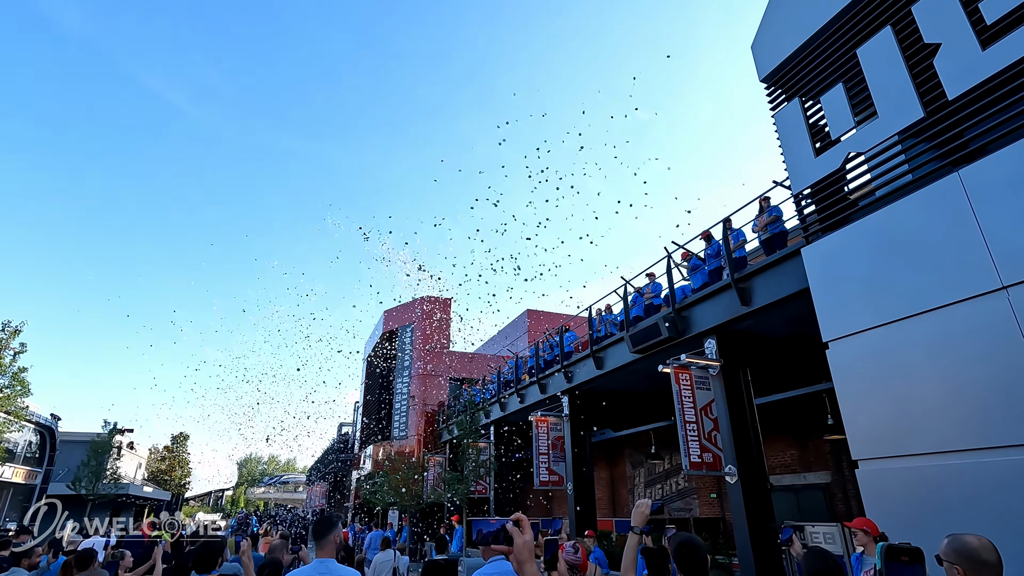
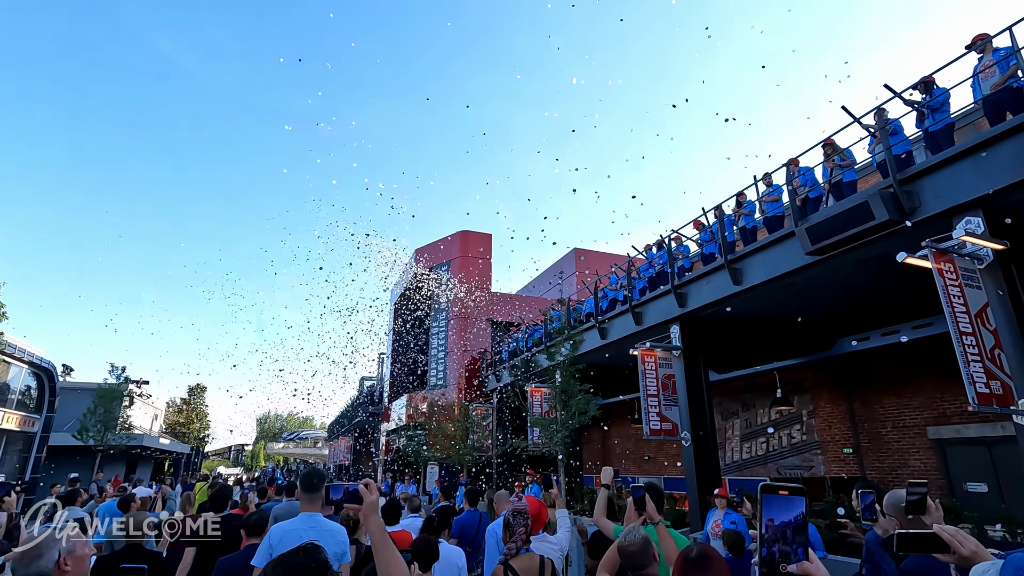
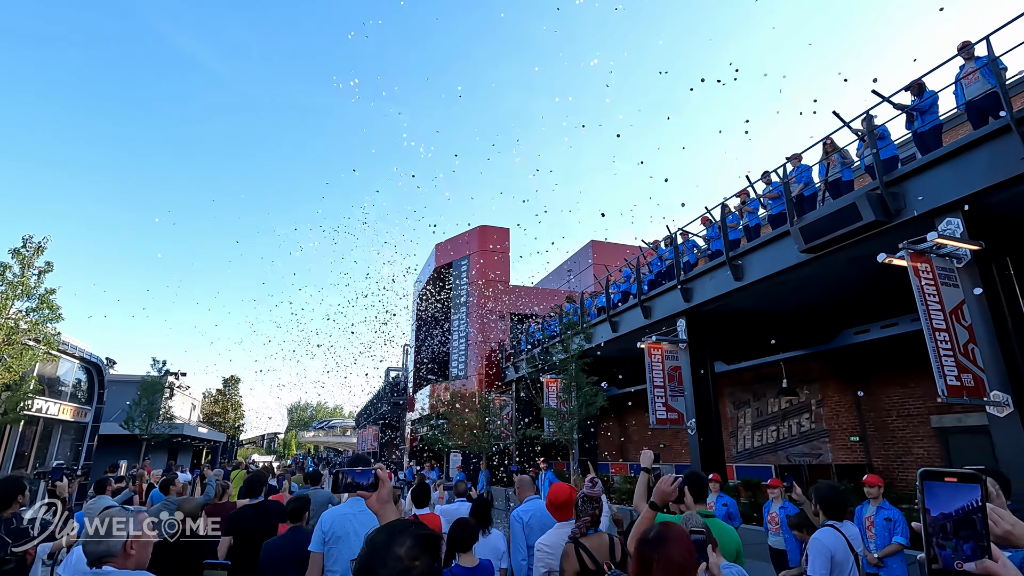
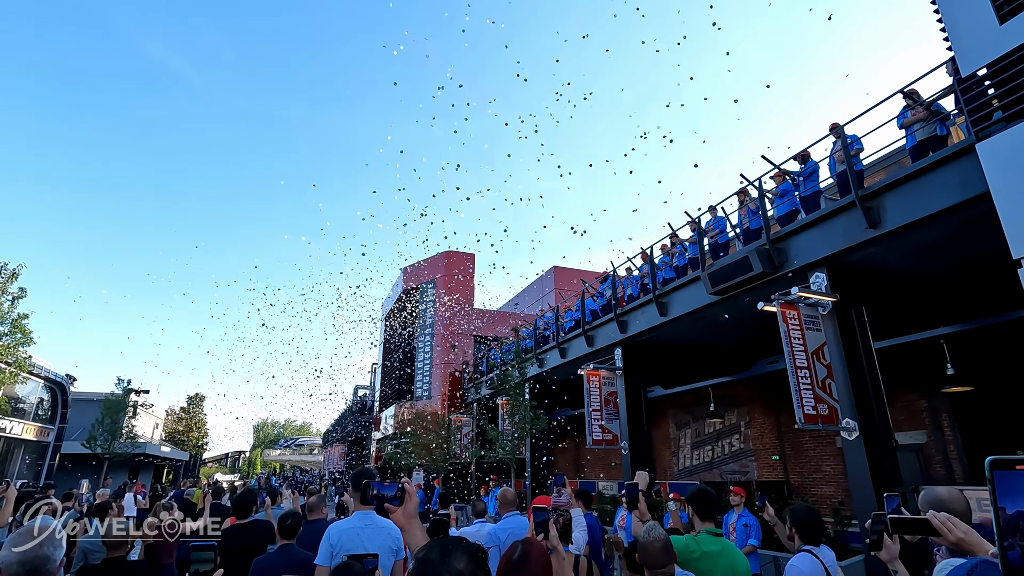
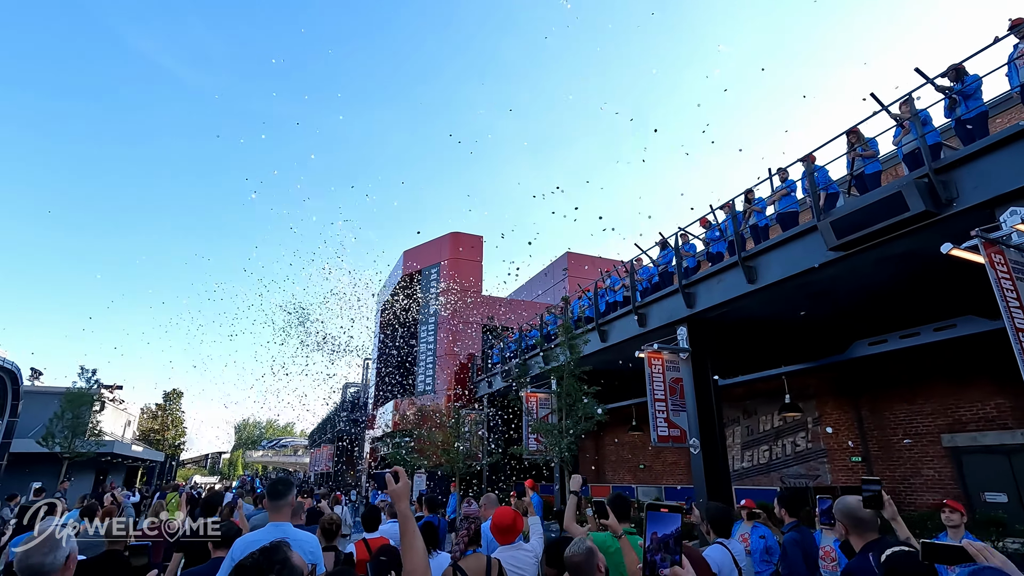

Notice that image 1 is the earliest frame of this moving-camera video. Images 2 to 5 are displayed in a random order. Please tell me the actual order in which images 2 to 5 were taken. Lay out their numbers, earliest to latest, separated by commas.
4, 3, 2, 5
